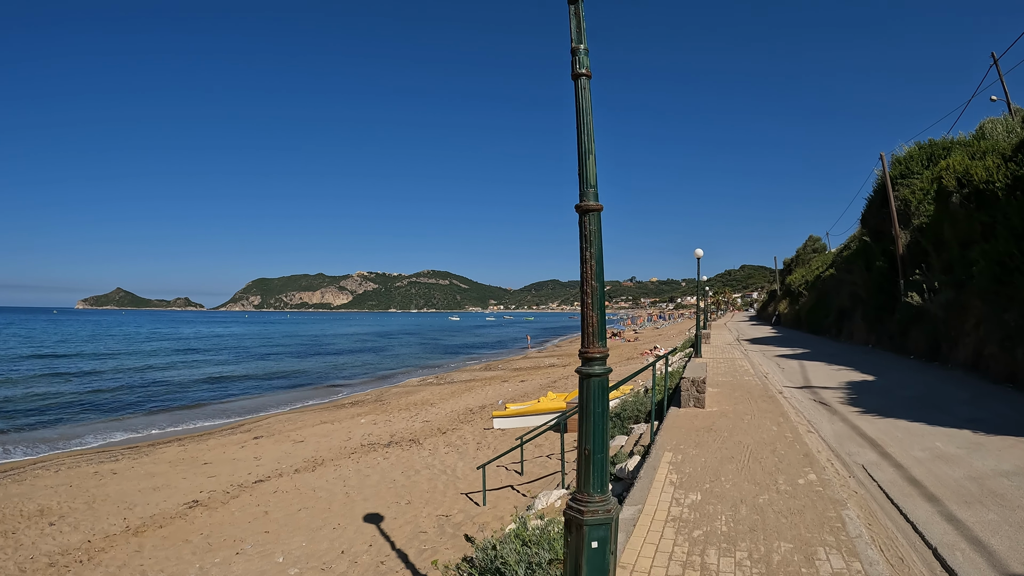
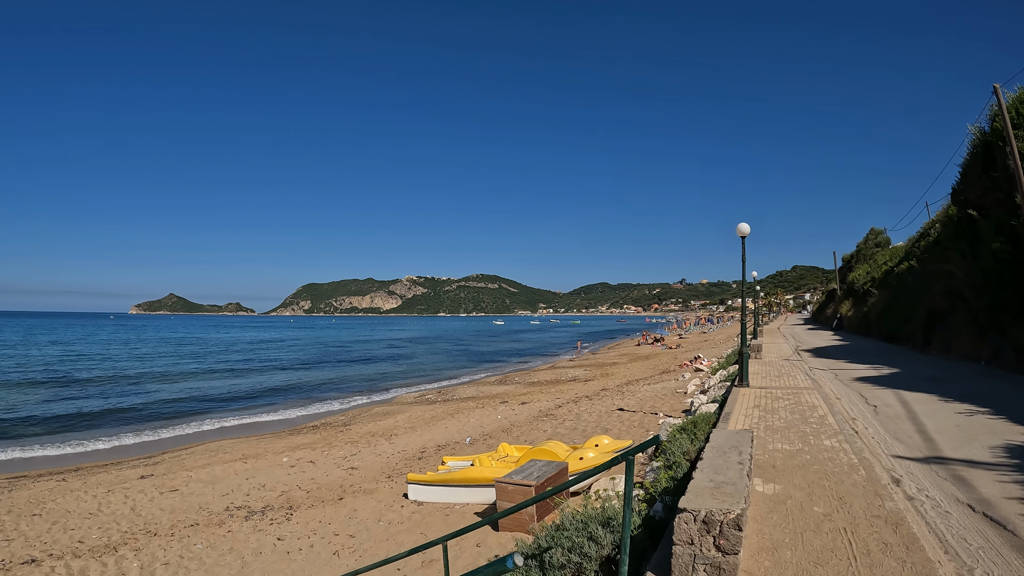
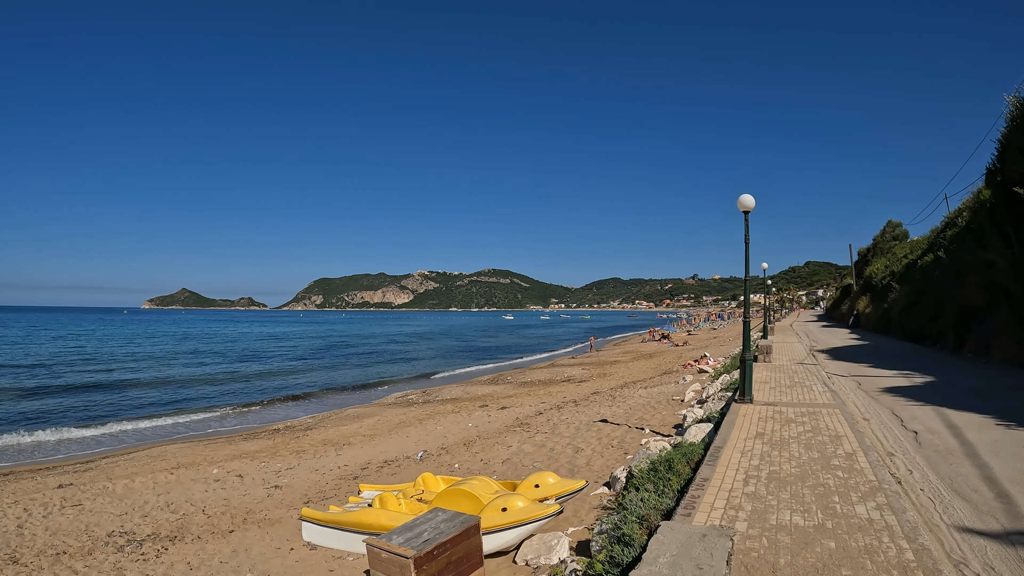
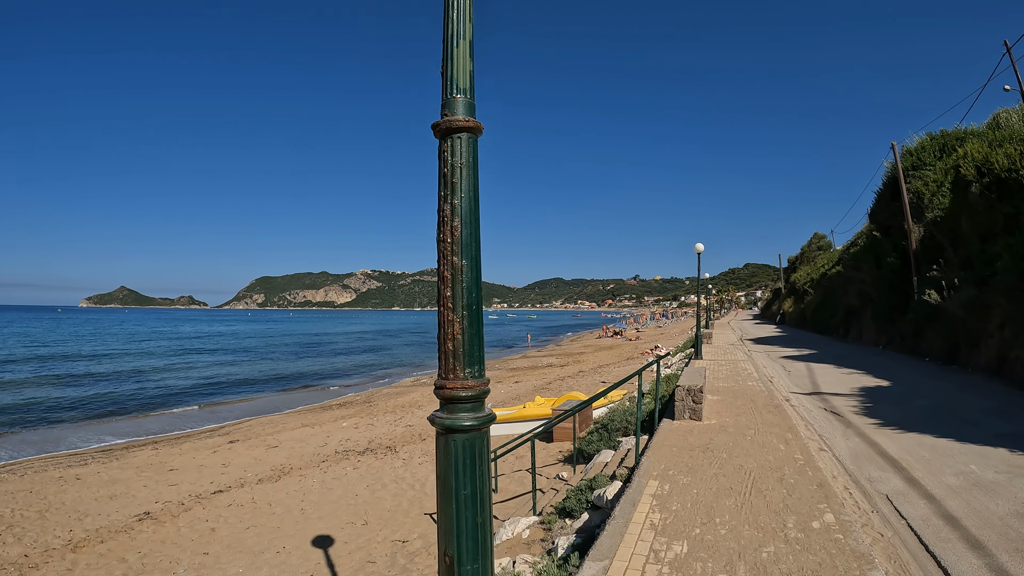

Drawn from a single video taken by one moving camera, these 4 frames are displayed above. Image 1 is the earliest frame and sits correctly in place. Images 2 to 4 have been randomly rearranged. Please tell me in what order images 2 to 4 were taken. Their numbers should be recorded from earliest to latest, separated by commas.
4, 2, 3
